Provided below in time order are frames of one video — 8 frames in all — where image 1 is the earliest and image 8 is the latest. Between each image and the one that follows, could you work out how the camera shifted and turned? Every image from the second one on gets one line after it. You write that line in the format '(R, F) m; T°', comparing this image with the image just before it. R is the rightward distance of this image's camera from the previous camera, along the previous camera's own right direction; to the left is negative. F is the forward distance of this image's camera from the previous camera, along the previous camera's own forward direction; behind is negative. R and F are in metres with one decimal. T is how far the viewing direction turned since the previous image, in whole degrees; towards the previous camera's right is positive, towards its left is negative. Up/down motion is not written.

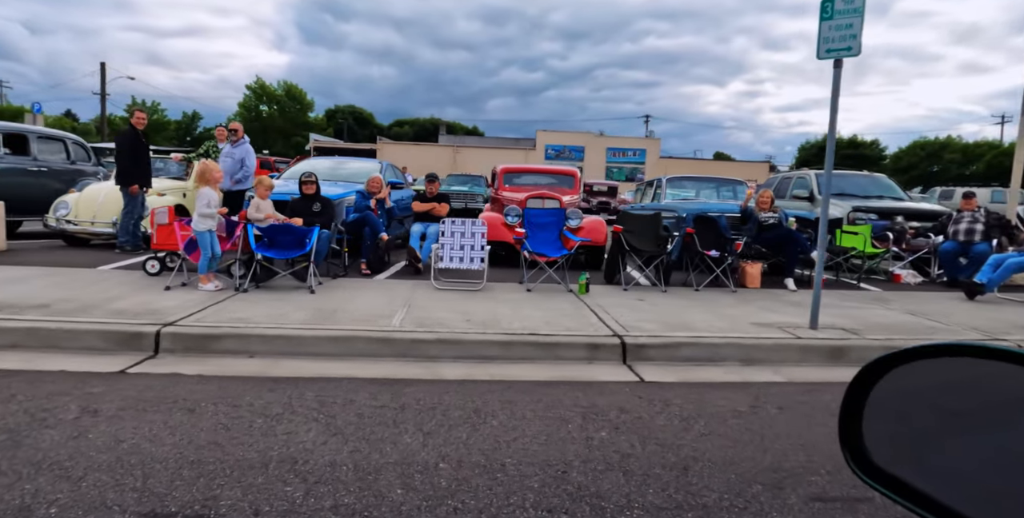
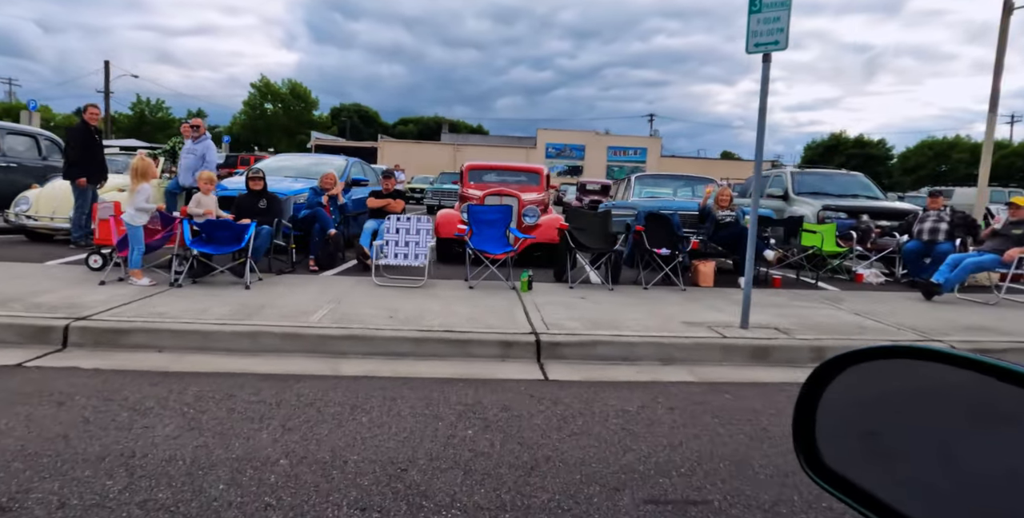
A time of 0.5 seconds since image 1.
(+0.8, +0.1) m; -1°
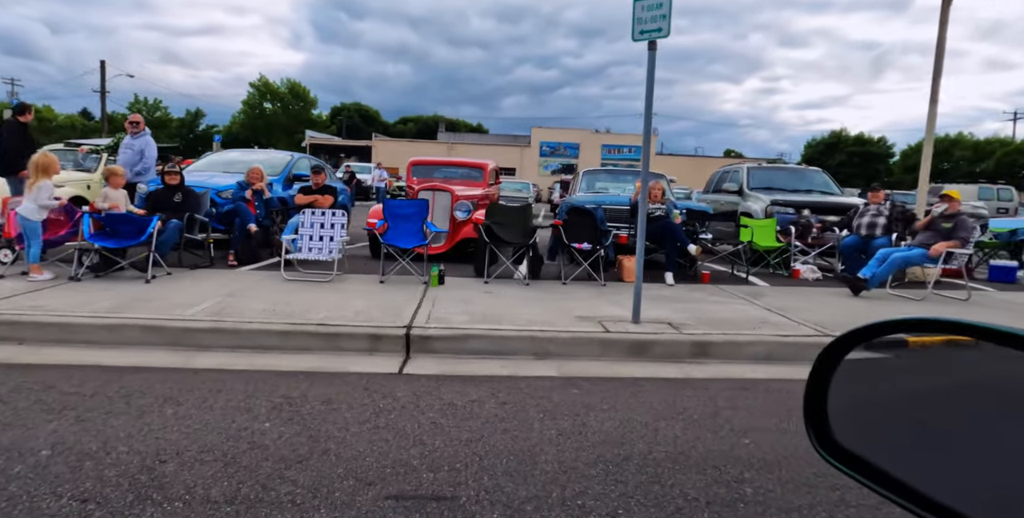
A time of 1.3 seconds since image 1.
(+1.2, +0.1) m; -1°
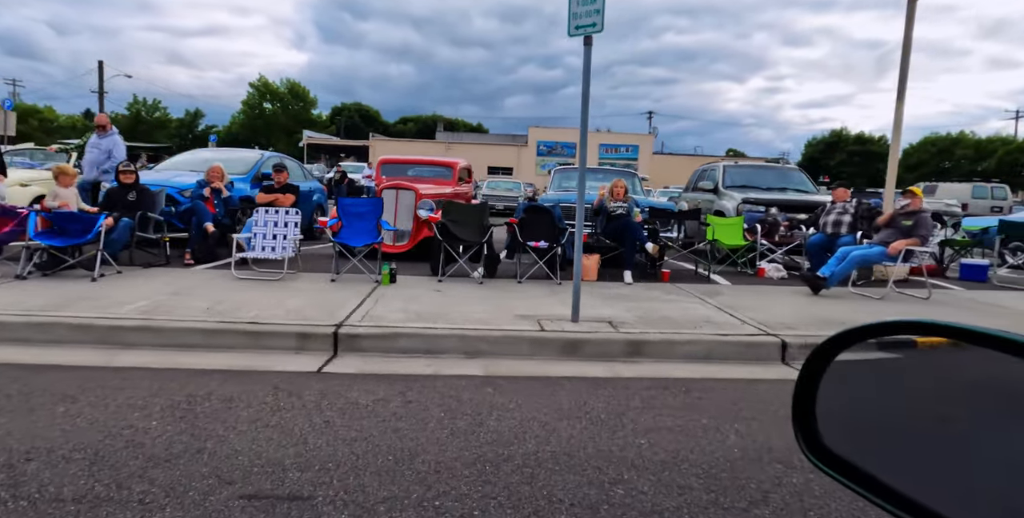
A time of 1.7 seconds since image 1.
(+0.6, +0.1) m; -1°
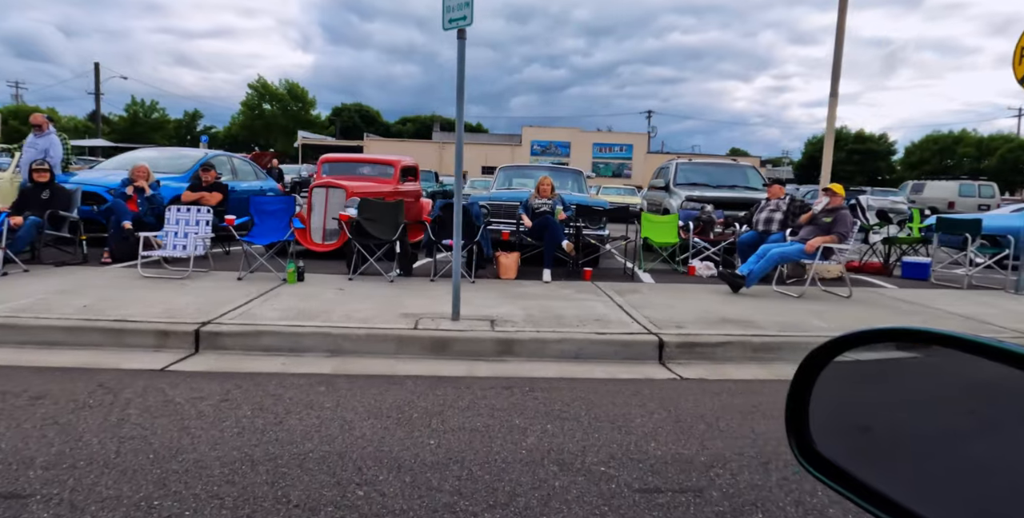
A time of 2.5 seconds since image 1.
(+1.2, +0.1) m; -1°
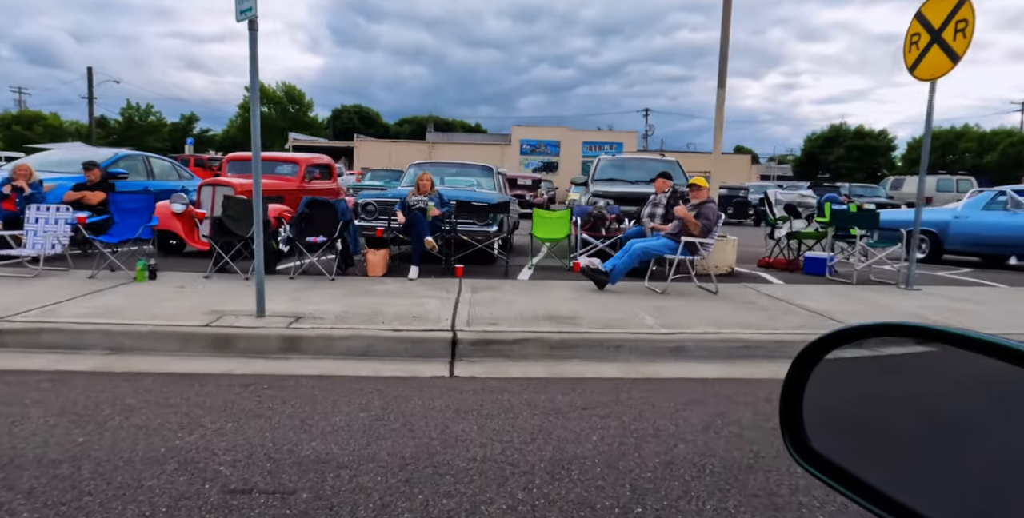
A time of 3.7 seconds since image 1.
(+1.9, +0.1) m; -1°
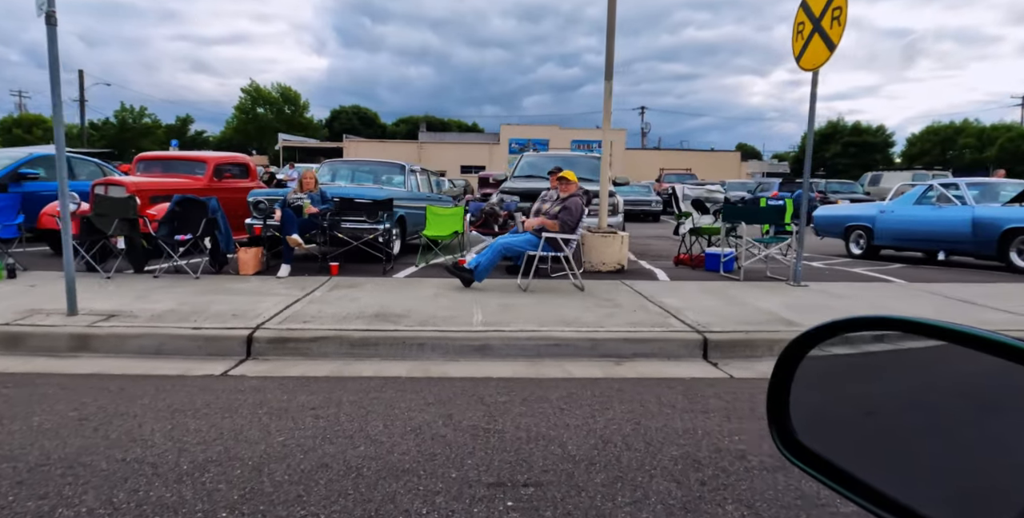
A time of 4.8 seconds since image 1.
(+1.8, +0.1) m; -1°
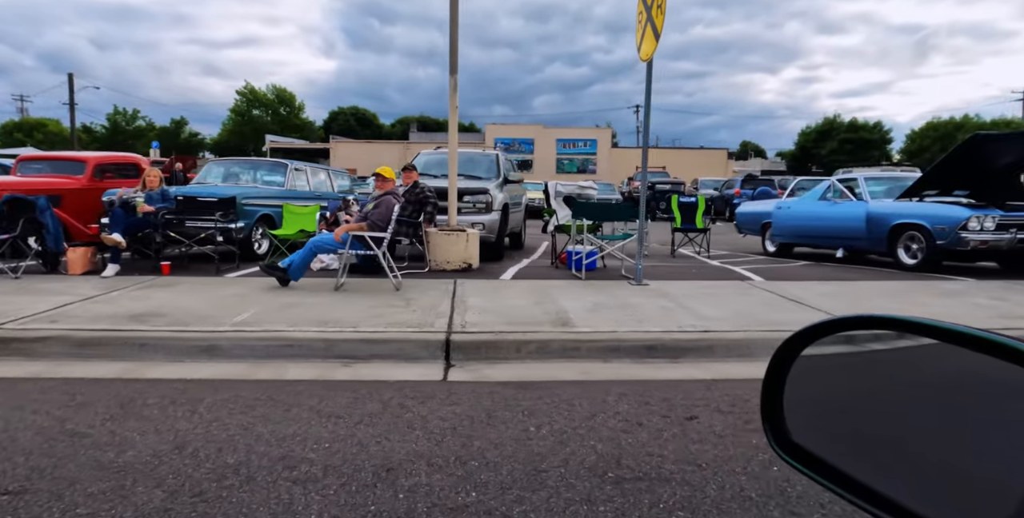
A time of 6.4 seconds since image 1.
(+2.3, +0.2) m; -2°
